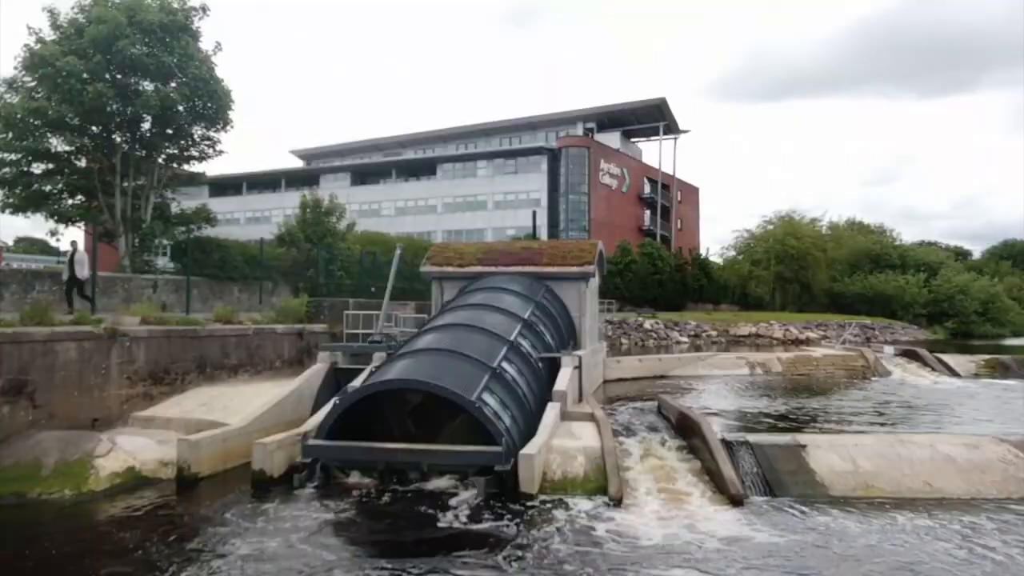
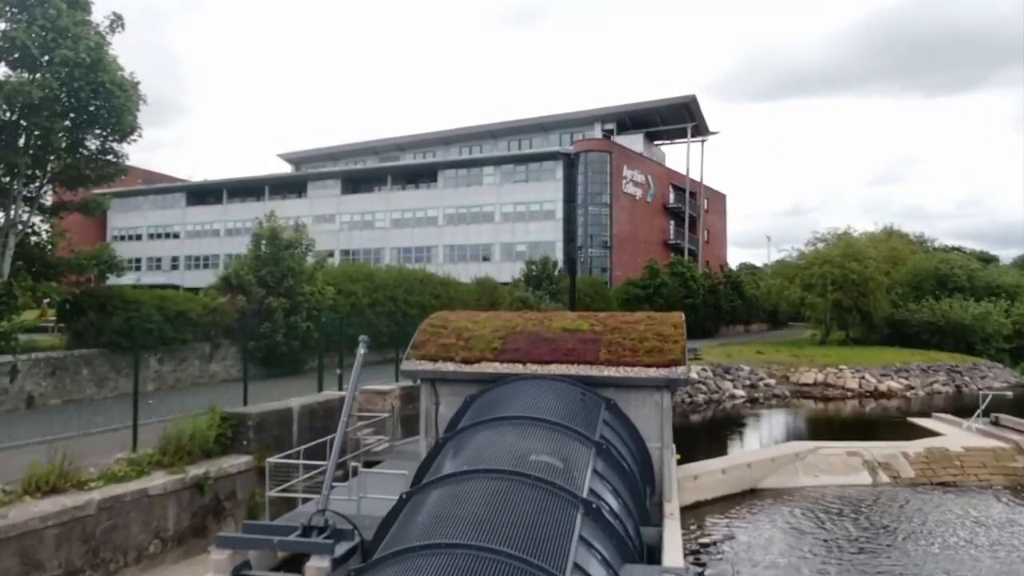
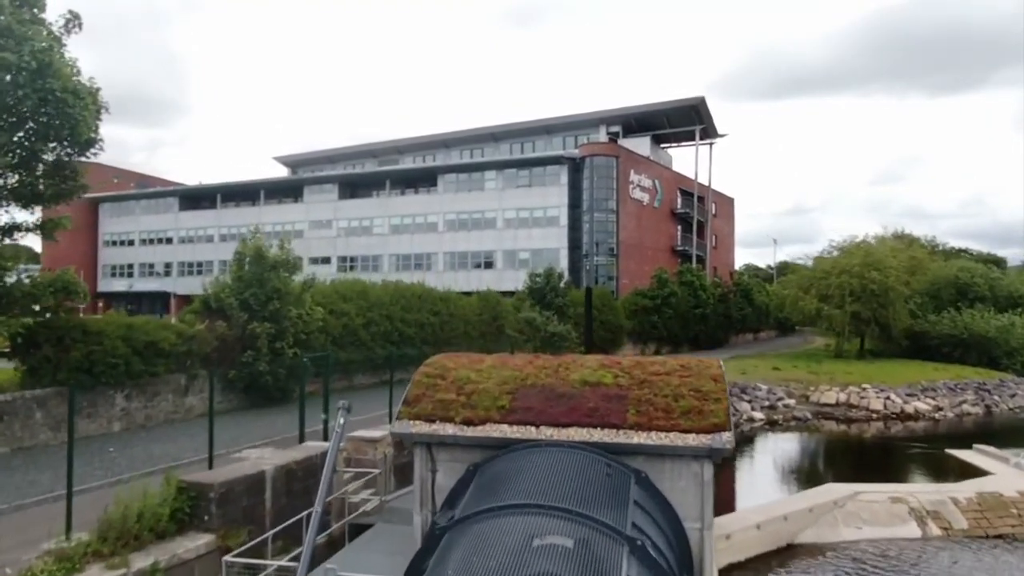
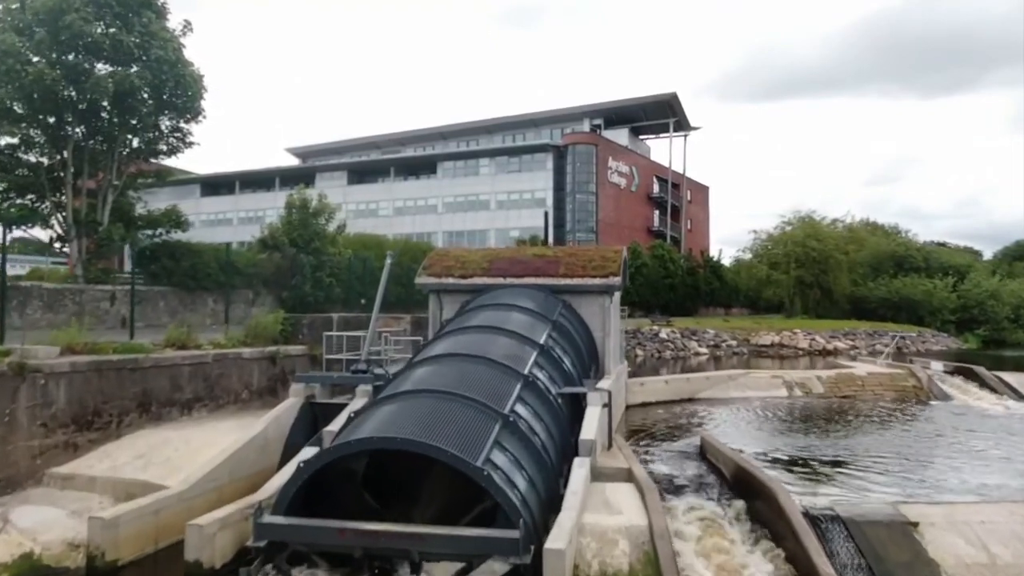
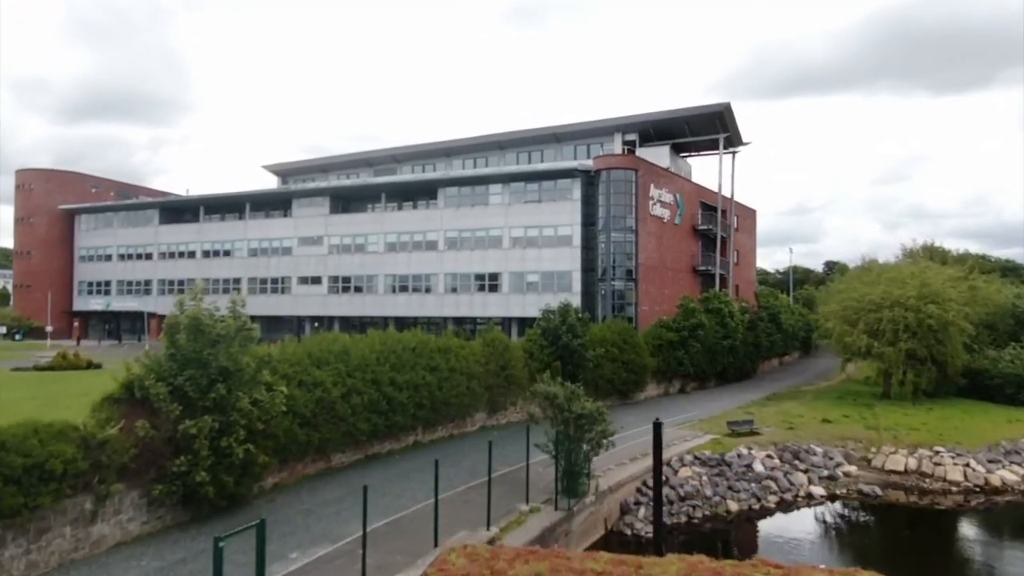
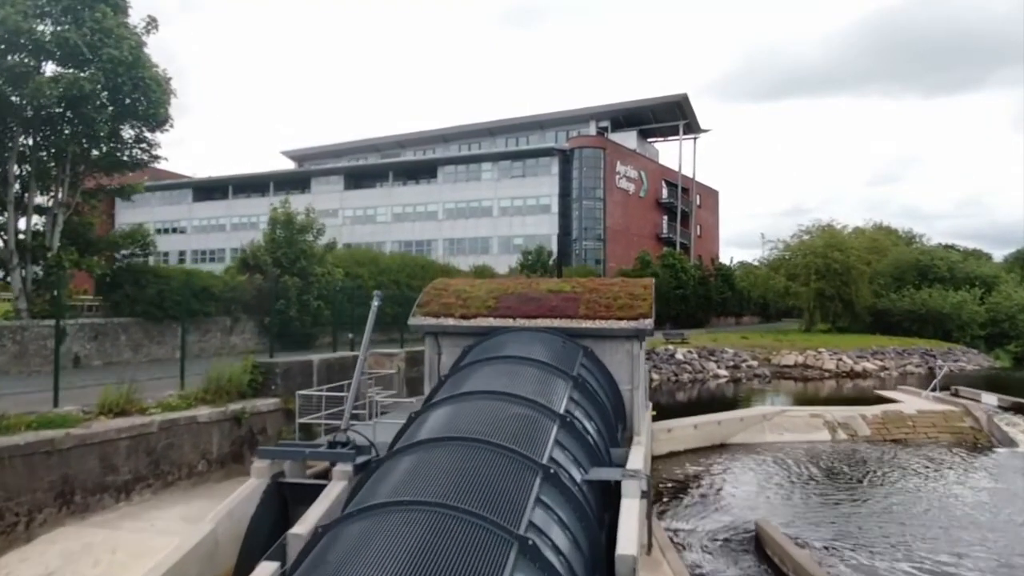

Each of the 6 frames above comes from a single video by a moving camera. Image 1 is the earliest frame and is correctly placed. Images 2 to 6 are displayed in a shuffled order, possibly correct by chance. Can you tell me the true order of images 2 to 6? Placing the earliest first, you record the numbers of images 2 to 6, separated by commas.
4, 6, 2, 3, 5
